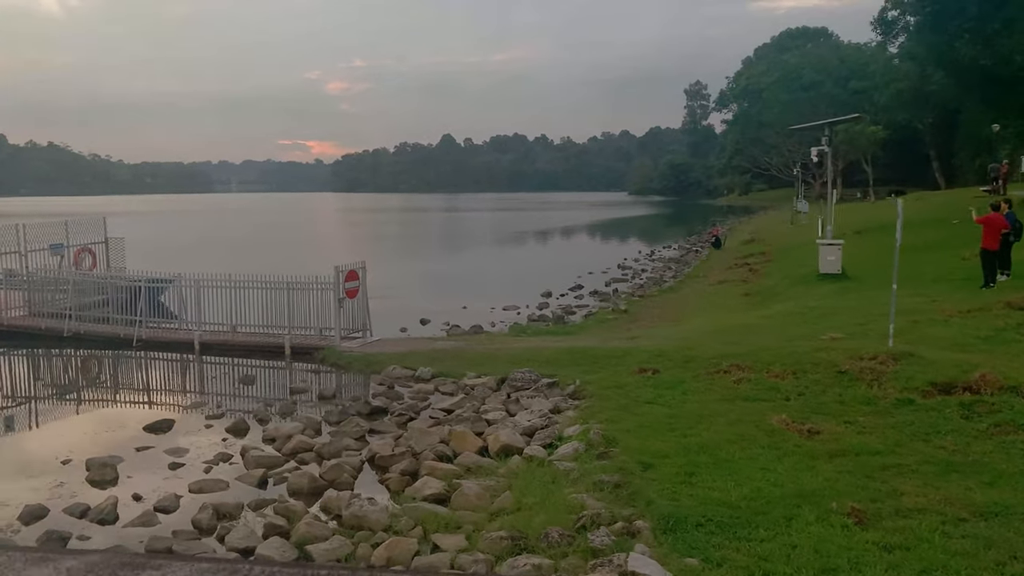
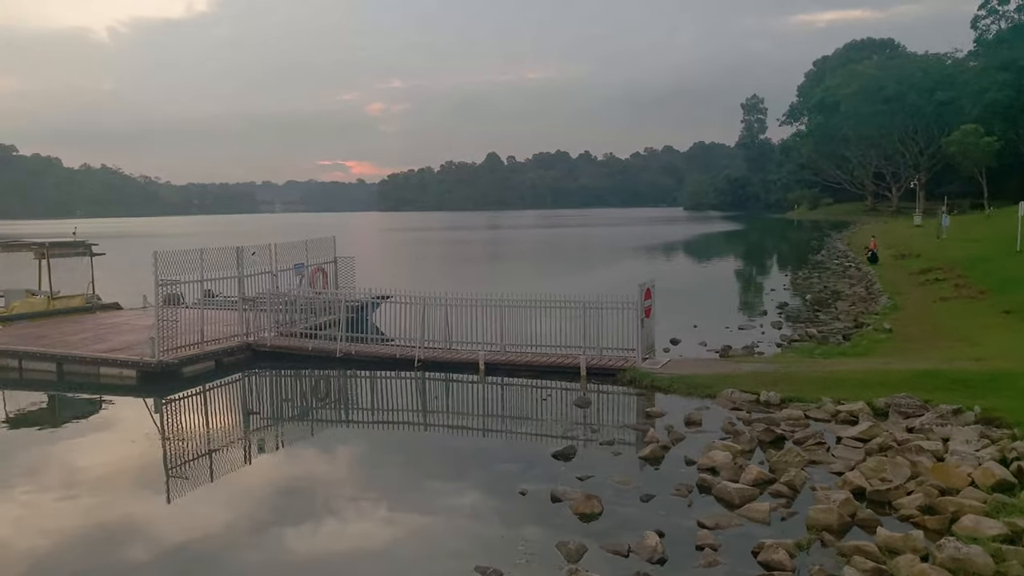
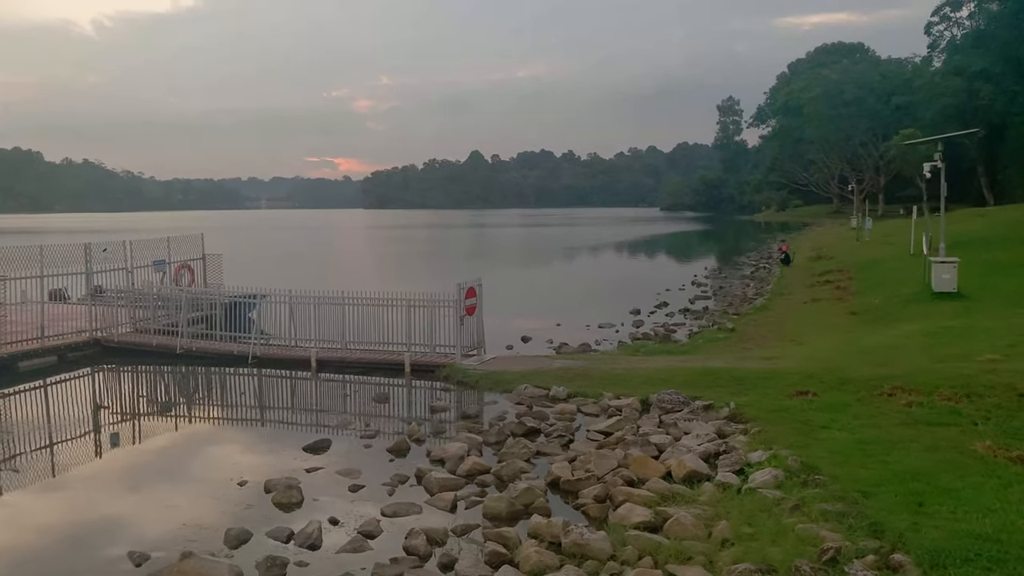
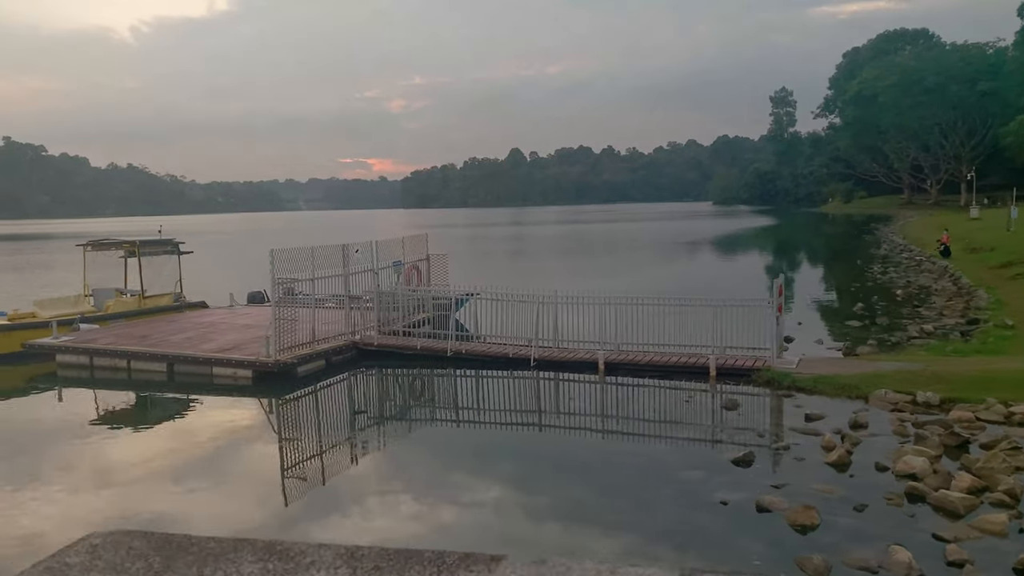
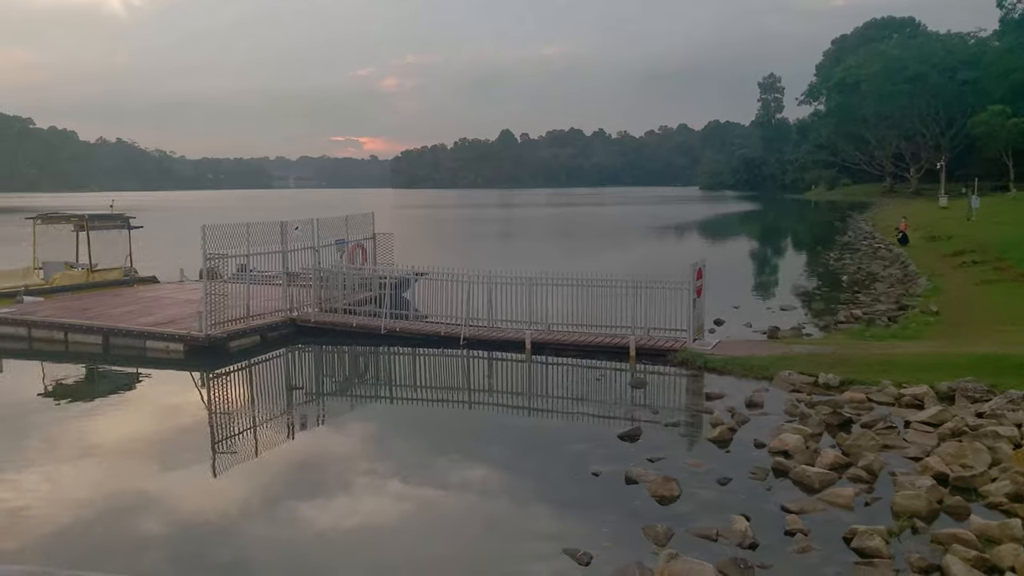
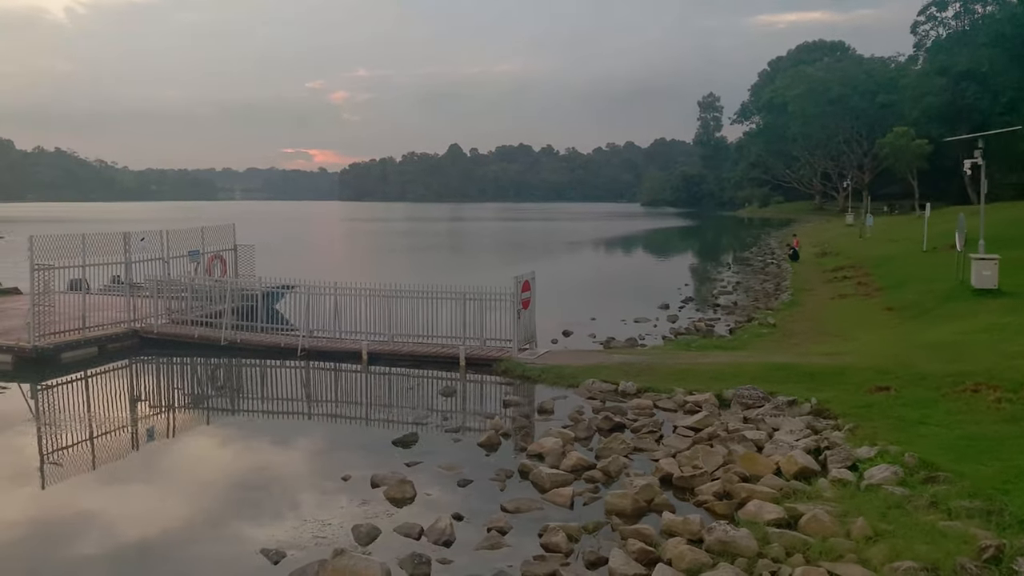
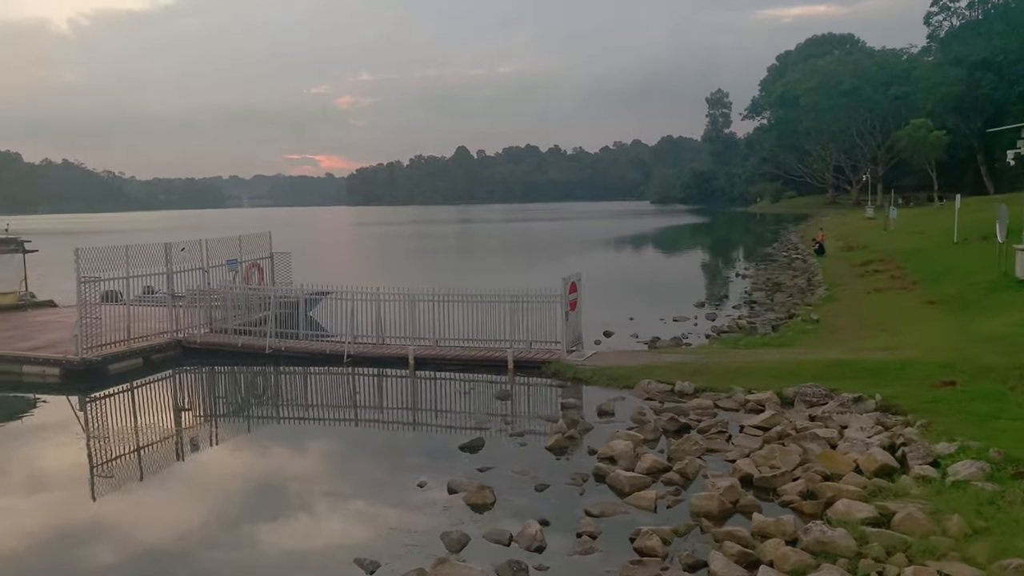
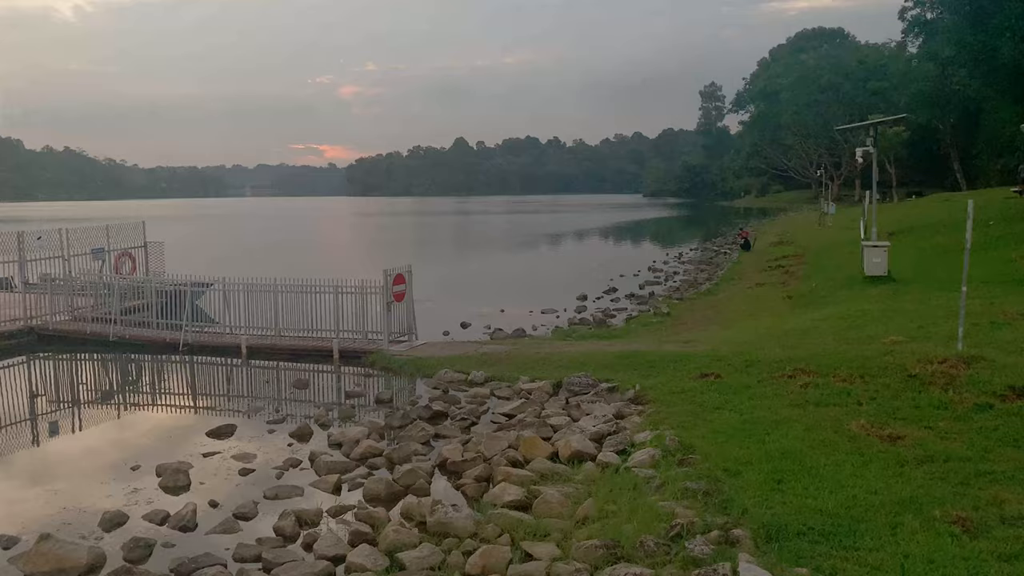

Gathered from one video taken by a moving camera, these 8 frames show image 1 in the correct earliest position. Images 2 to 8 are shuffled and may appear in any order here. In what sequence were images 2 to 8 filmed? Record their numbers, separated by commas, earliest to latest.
8, 3, 6, 7, 2, 5, 4
